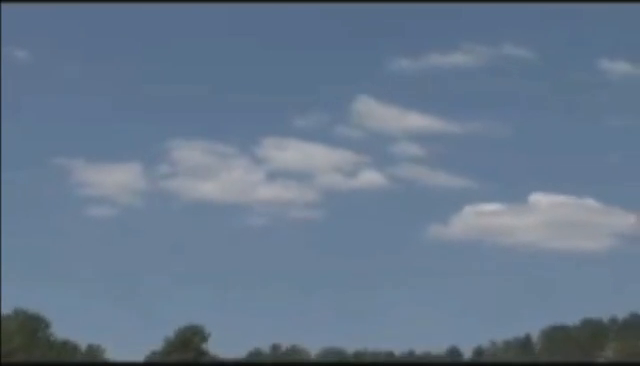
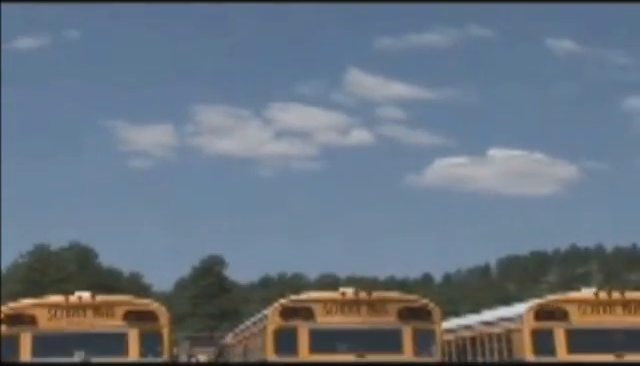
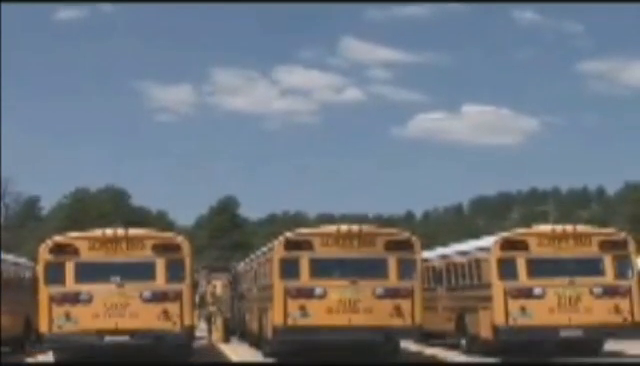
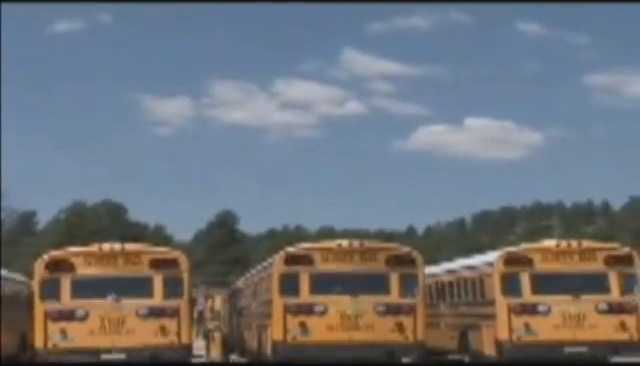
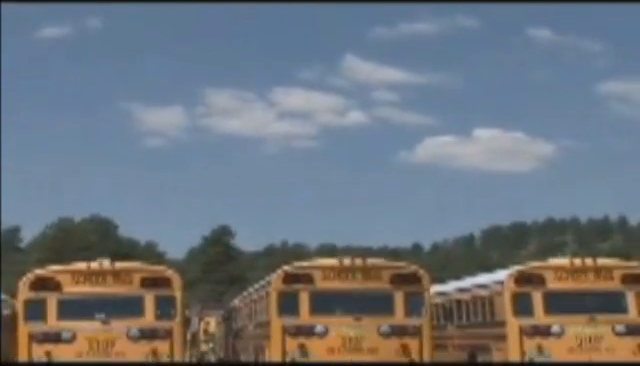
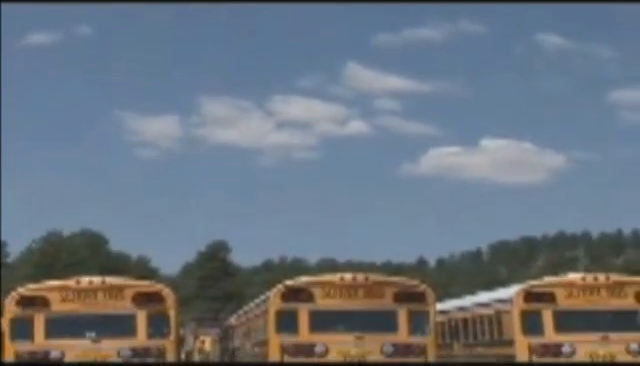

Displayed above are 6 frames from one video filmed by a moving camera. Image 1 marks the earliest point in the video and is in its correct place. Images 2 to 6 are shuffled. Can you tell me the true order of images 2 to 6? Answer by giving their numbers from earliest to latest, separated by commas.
2, 6, 5, 4, 3
